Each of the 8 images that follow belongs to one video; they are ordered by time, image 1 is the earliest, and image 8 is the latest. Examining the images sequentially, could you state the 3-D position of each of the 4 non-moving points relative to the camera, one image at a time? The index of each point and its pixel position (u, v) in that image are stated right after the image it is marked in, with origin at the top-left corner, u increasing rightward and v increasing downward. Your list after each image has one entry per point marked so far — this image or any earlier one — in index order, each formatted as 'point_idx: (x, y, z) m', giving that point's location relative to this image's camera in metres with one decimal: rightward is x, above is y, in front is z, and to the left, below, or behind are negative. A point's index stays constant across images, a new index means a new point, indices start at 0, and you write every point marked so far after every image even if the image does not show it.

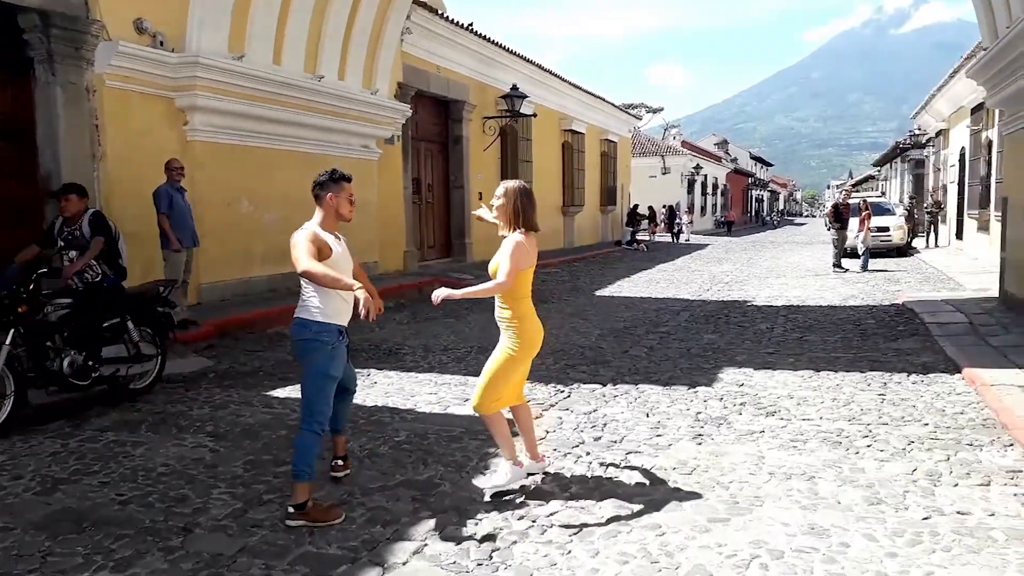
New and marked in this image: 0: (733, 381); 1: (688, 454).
0: (+1.4, -0.6, +6.1) m
1: (+0.8, -0.8, +4.7) m
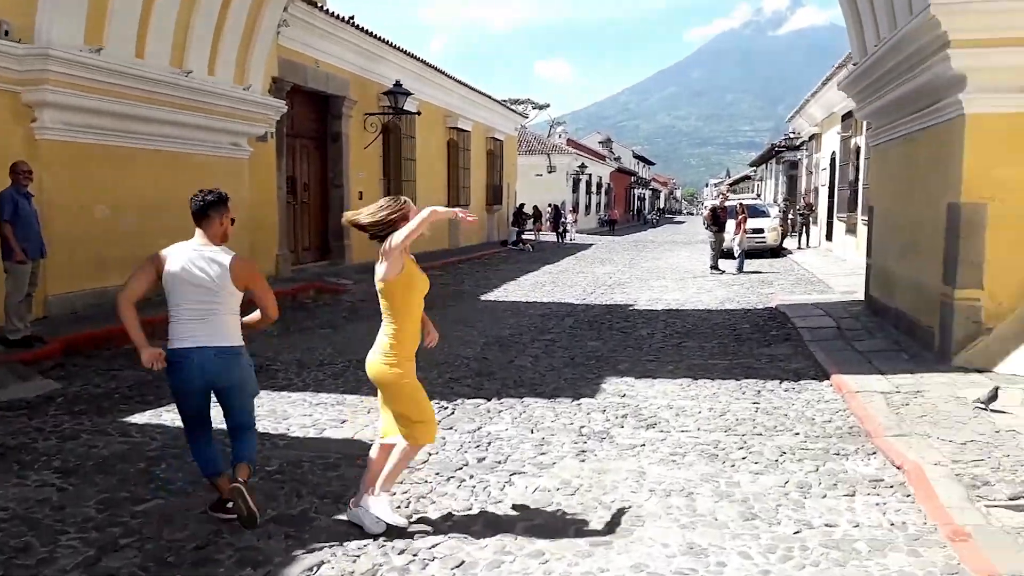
0: (+0.6, -0.7, +6.2) m
1: (+0.3, -0.9, +4.7) m
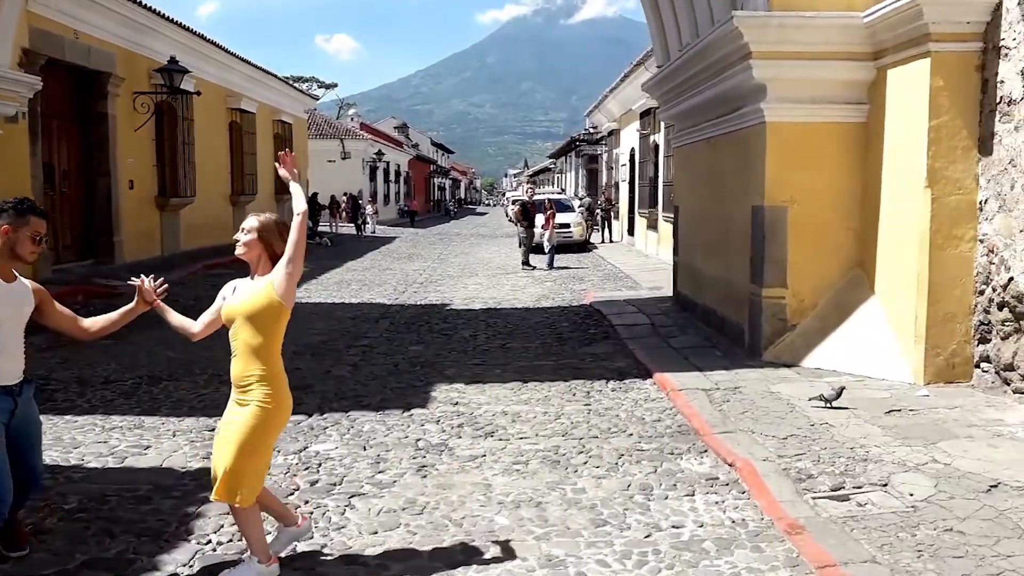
0: (-0.4, -0.7, +6.2) m
1: (-0.5, -1.0, +4.7) m
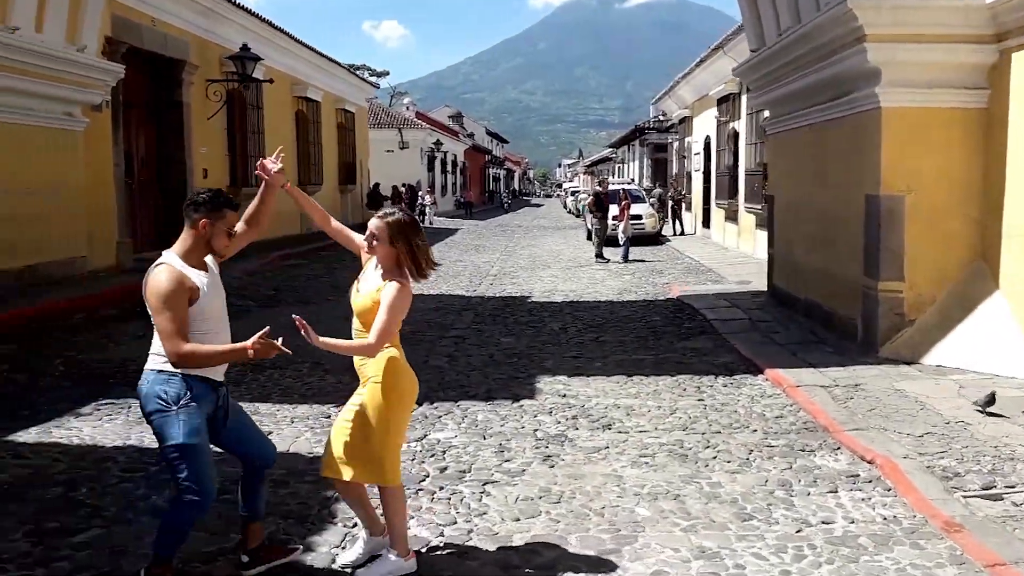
0: (+0.3, -0.7, +6.3) m
1: (+0.2, -0.9, +4.7) m
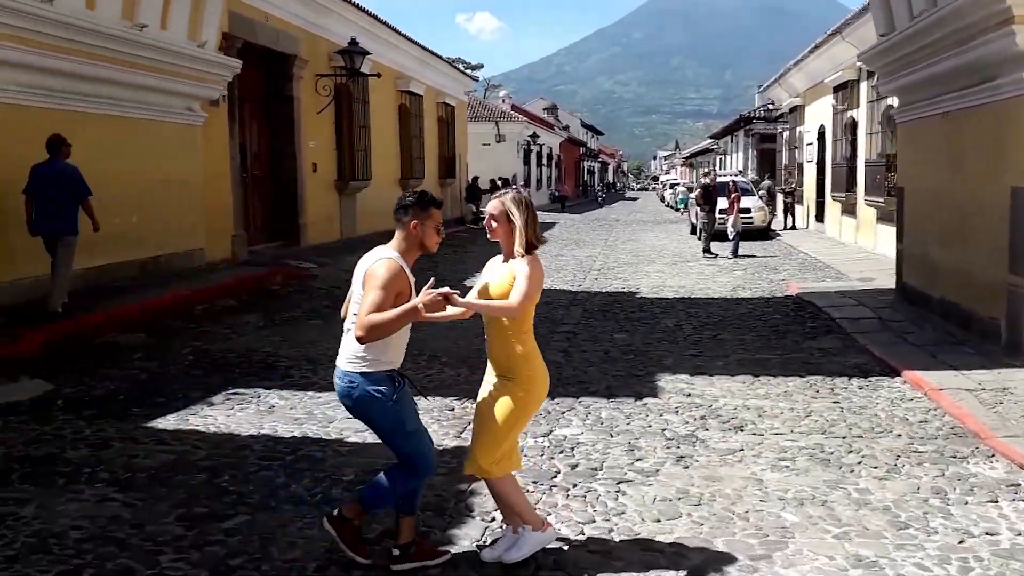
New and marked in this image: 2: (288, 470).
0: (+1.0, -0.6, +6.2) m
1: (+0.8, -0.9, +4.6) m
2: (-1.2, -1.0, +5.3) m
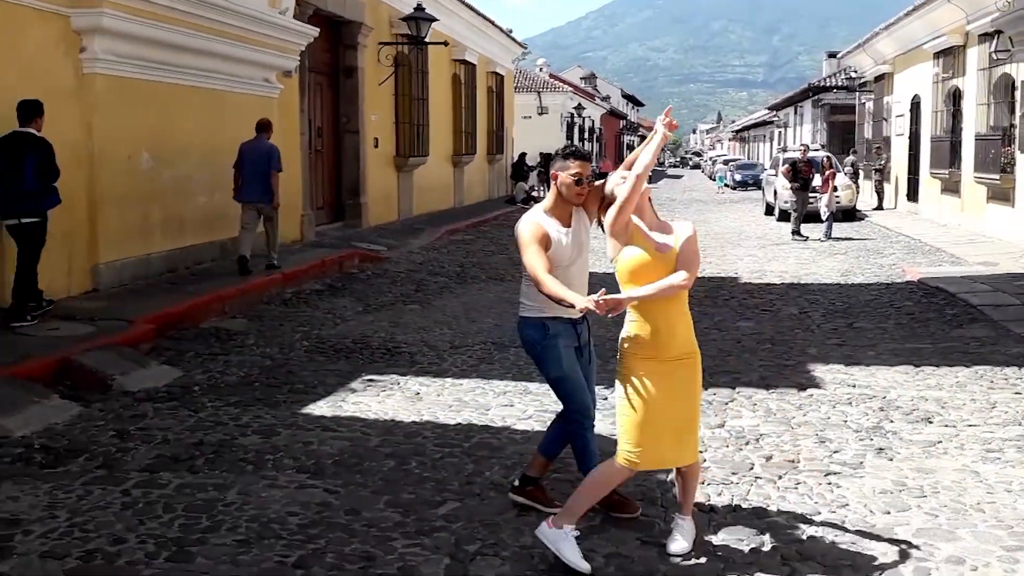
0: (+2.0, -0.6, +6.1) m
1: (+1.8, -0.9, +4.6) m
2: (-0.2, -0.9, +5.2) m
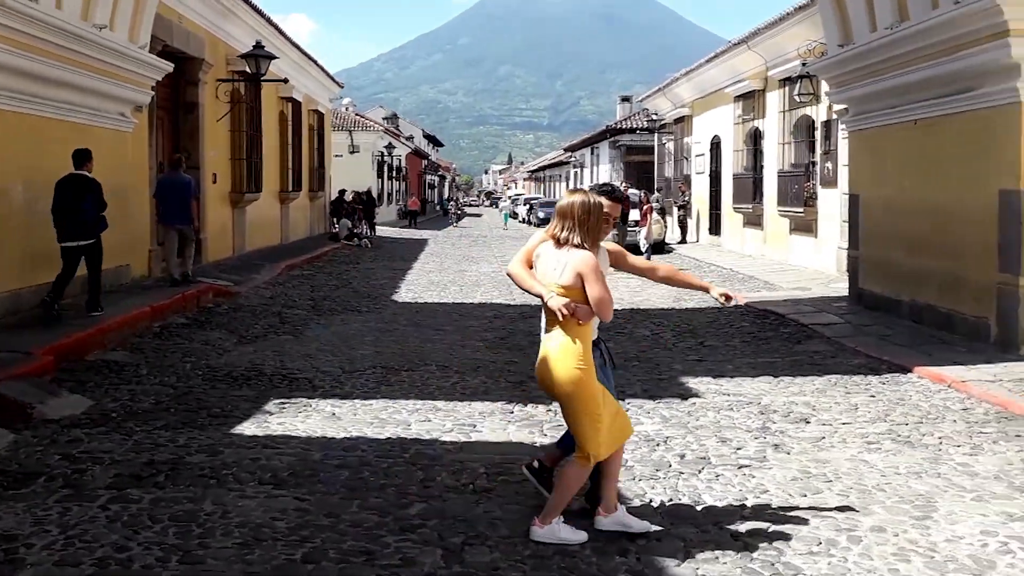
0: (+1.4, -0.7, +7.1) m
1: (+1.5, -1.0, +5.6) m
2: (-0.6, -1.0, +5.7) m
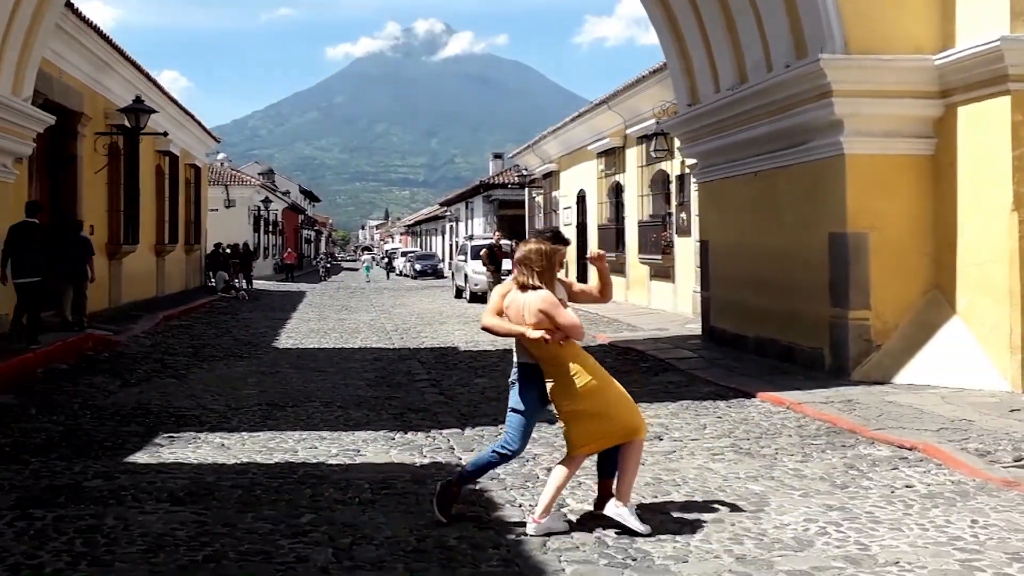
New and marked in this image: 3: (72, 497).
0: (+0.5, -1.0, +7.8) m
1: (+0.8, -1.1, +6.3) m
2: (-1.3, -1.2, +6.2) m
3: (-2.5, -1.2, +5.6) m
